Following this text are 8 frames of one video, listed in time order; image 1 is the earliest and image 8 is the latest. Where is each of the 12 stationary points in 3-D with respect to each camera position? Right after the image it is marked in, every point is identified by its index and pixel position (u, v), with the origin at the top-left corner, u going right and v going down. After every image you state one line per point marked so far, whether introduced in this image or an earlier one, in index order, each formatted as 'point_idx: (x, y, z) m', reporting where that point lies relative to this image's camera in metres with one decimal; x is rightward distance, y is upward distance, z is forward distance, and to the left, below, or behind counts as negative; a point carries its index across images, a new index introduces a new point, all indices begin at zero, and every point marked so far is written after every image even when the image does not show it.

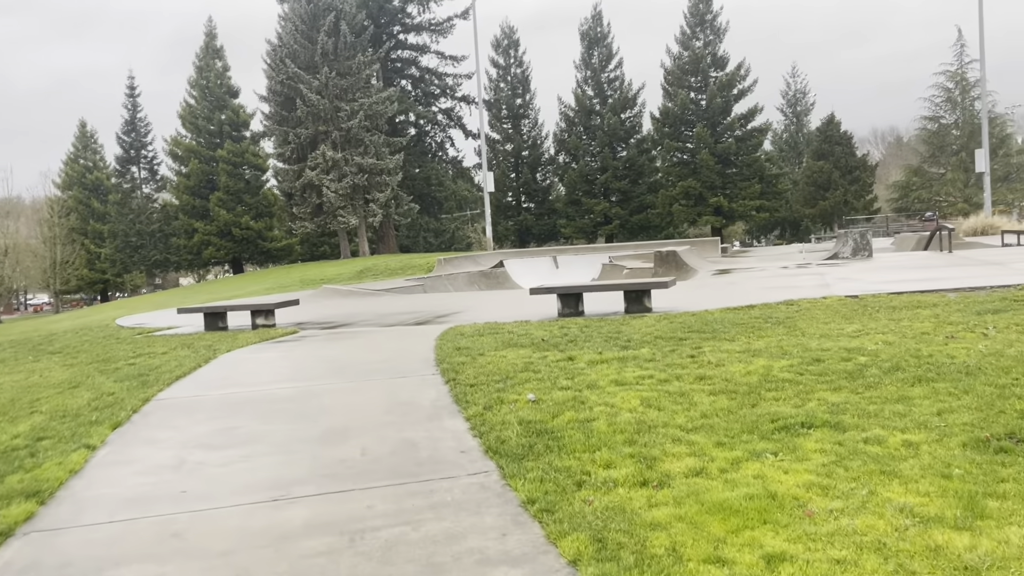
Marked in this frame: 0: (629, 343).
0: (+0.9, -0.4, +6.7) m
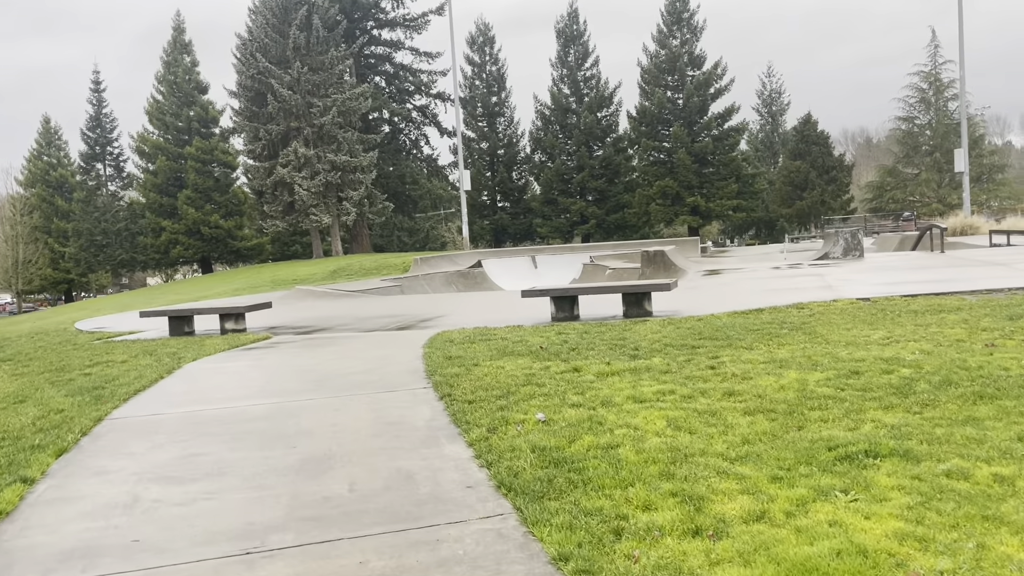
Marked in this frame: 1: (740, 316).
0: (+0.9, -0.5, +6.1) m
1: (+2.0, -0.3, +7.5) m
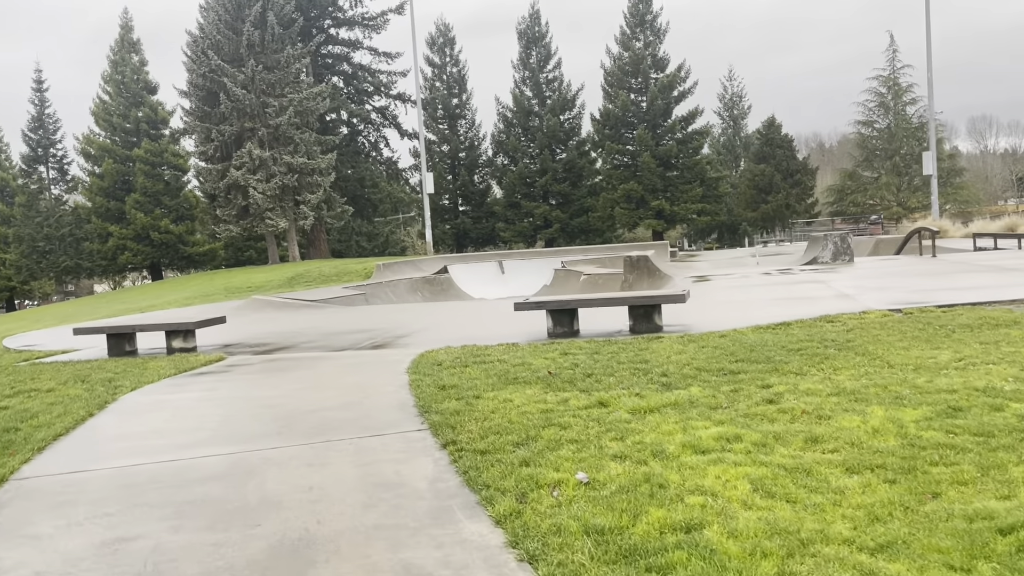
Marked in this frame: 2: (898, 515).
0: (+0.9, -0.5, +5.1) m
1: (+2.0, -0.3, +6.6) m
2: (+1.3, -0.7, +2.8) m
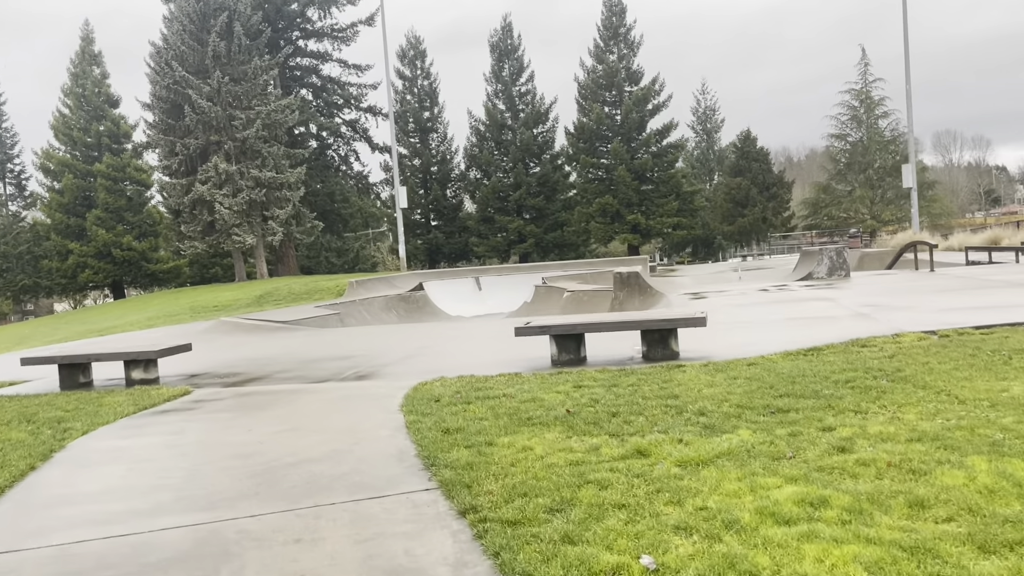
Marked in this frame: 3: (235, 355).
0: (+1.0, -0.7, +4.5) m
1: (+2.0, -0.5, +5.9) m
2: (+1.4, -0.8, +2.2) m
3: (-3.1, -0.7, +9.6) m
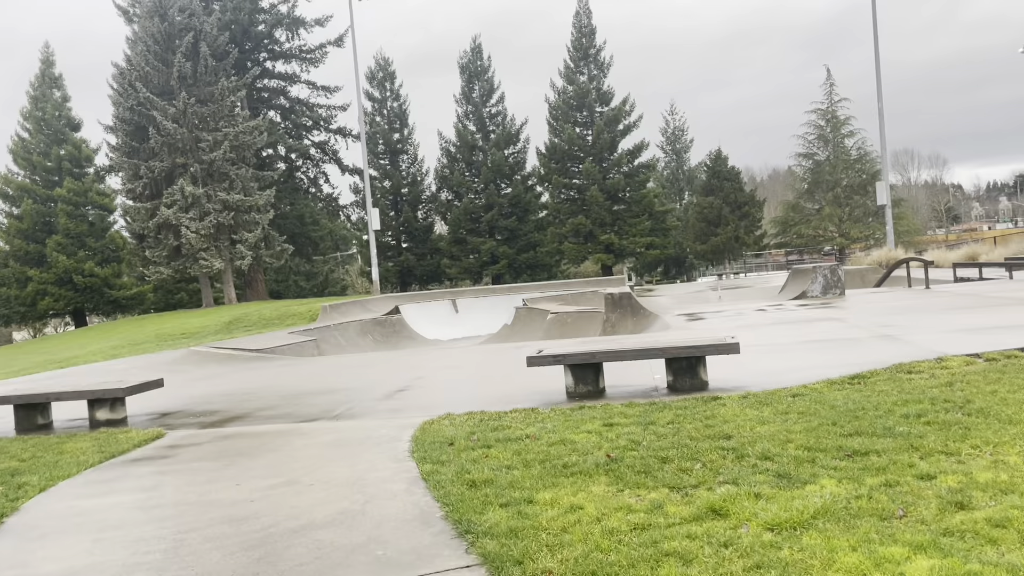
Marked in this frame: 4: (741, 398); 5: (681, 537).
0: (+1.2, -0.8, +3.8) m
1: (+2.1, -0.6, +5.3) m
2: (+1.7, -0.9, +1.6) m
3: (-3.1, -1.0, +8.8) m
4: (+1.4, -0.7, +5.3) m
5: (+0.6, -0.9, +3.1) m
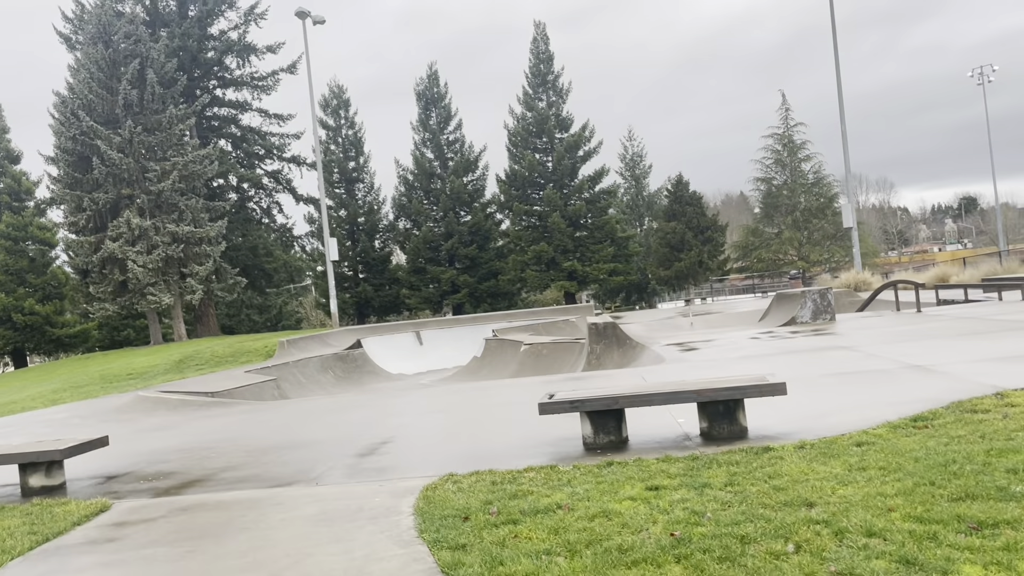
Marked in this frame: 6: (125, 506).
0: (+1.4, -0.9, +3.1) m
1: (+2.2, -0.8, +4.6) m
2: (+2.0, -0.9, +0.8) m
3: (-3.2, -1.4, +7.8) m
4: (+1.5, -0.9, +4.5) m
5: (+0.8, -1.0, +2.3) m
6: (-2.4, -1.4, +5.4) m
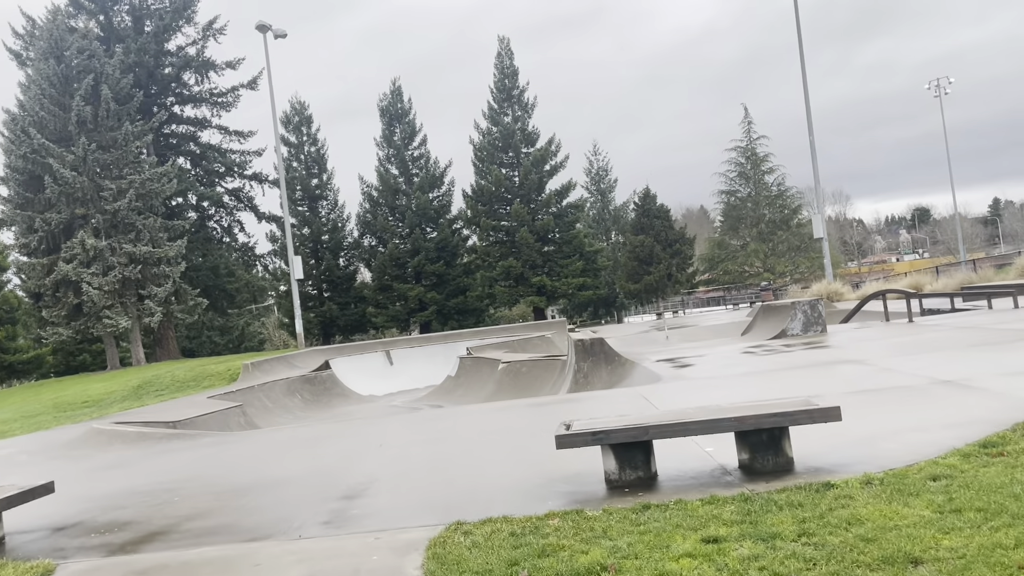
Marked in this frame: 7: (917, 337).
0: (+1.5, -0.9, +2.4) m
1: (+2.3, -0.8, +4.0) m
2: (+2.3, -0.9, +0.2) m
3: (-3.2, -1.6, +7.0) m
4: (+1.6, -0.9, +3.9) m
5: (+1.0, -1.0, +1.6) m
6: (-2.3, -1.5, +4.5) m
7: (+5.3, -0.6, +11.3) m
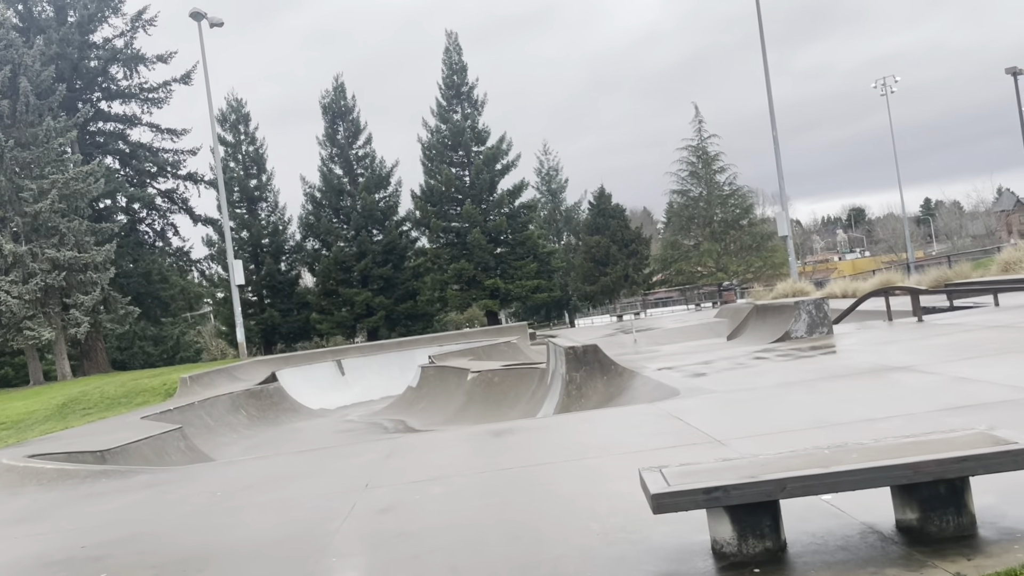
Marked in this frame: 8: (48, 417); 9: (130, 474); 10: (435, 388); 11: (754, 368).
0: (+2.0, -0.9, +1.1) m
1: (+2.6, -0.8, +2.7) m
2: (+2.8, -0.8, -1.1) m
3: (-3.1, -1.6, +5.3) m
4: (+2.0, -0.9, +2.5) m
5: (+1.5, -1.0, +0.2) m
6: (-2.0, -1.5, +2.9) m
7: (+5.1, -0.6, +10.2) m
8: (-9.7, -2.7, +18.0) m
9: (-3.7, -1.8, +8.2) m
10: (-1.4, -1.9, +16.2) m
11: (+2.8, -0.9, +9.8) m
